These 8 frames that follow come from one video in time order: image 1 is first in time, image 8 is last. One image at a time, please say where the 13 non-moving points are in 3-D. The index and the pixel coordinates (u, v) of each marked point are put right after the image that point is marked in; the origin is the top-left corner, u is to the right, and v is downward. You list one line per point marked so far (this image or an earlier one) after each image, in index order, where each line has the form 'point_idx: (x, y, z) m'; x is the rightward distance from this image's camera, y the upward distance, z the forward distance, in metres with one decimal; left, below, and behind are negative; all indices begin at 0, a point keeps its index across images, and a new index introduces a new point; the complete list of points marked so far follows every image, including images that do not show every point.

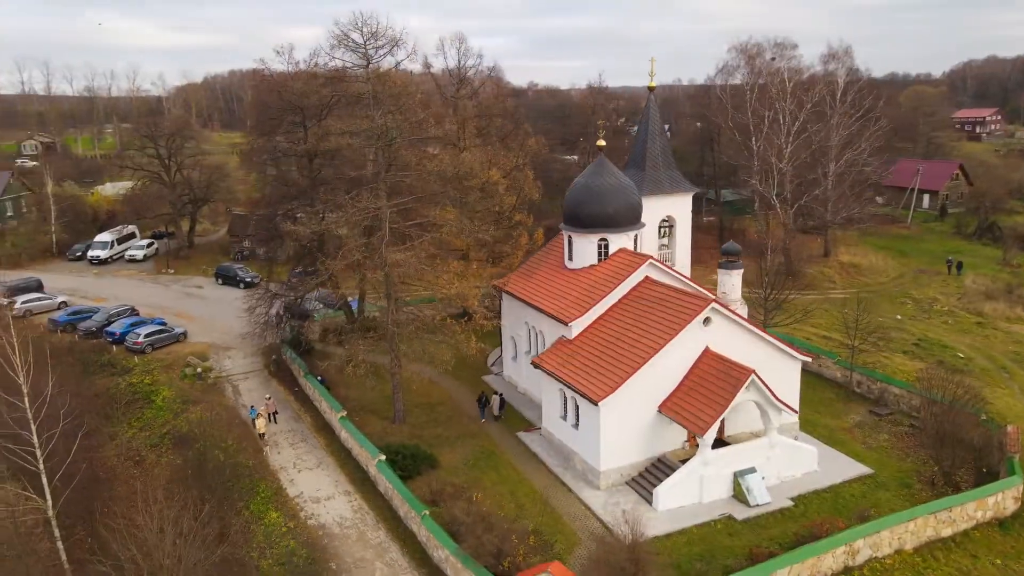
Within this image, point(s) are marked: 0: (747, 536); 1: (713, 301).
0: (+5.4, -5.7, +17.0) m
1: (+5.3, -0.3, +19.1) m
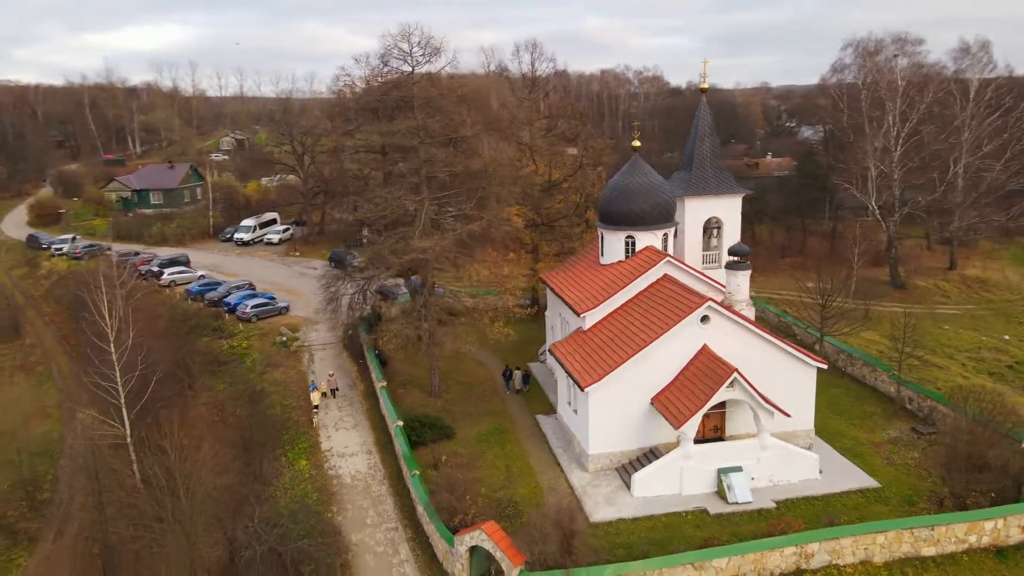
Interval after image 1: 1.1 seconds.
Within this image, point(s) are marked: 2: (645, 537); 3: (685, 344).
0: (+4.7, -5.7, +17.3) m
1: (+5.3, -0.3, +19.4) m
2: (+3.1, -5.8, +17.0) m
3: (+4.7, -1.4, +19.6) m
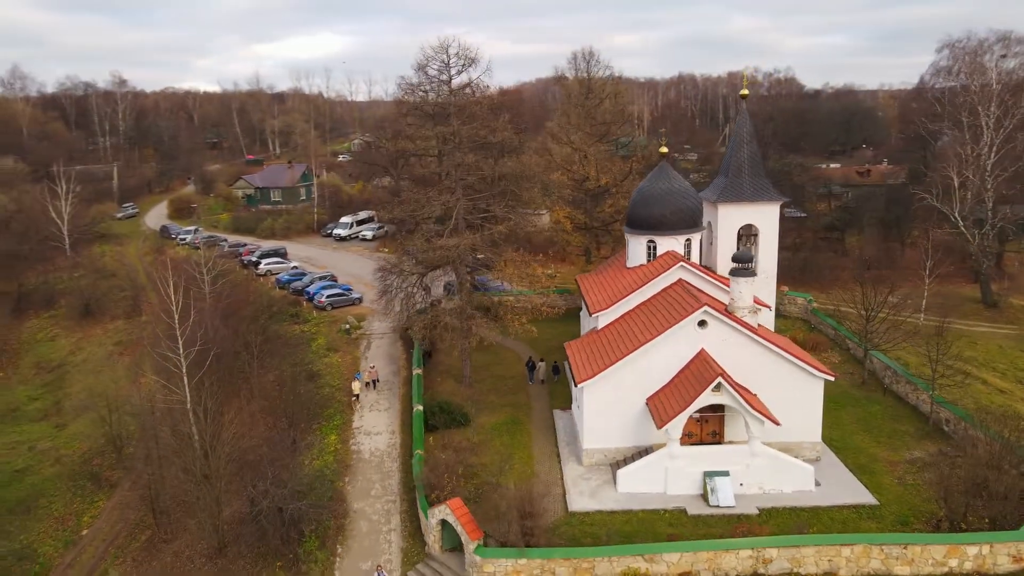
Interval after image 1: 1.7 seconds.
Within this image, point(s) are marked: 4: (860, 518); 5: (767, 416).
0: (+4.1, -5.8, +17.7) m
1: (+5.3, -0.4, +19.6) m
2: (+2.5, -5.8, +17.7) m
3: (+4.6, -1.6, +19.9) m
4: (+8.5, -5.6, +18.0) m
5: (+6.6, -3.3, +18.8) m
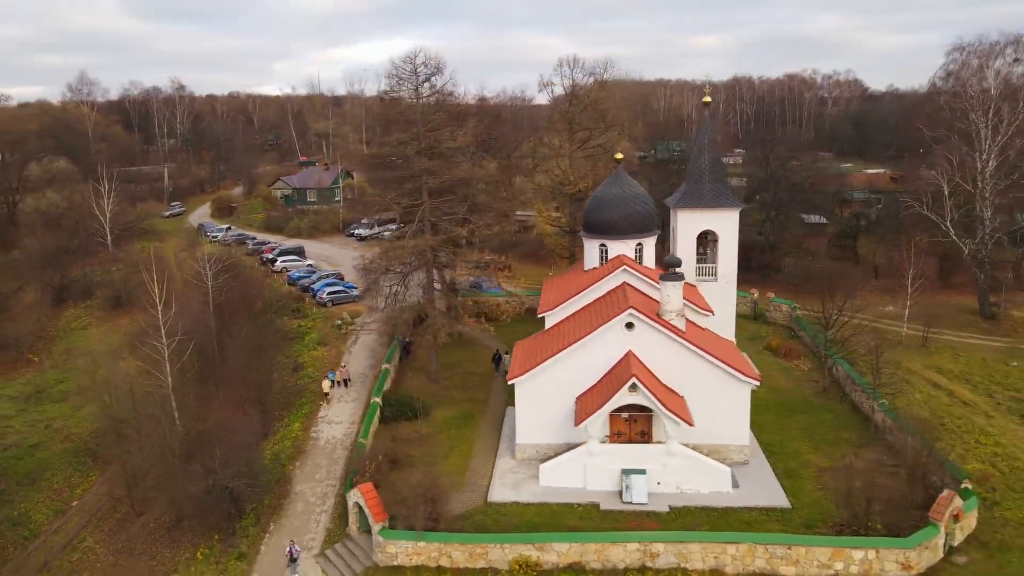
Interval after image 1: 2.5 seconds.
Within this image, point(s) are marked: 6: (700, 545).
0: (+2.0, -5.8, +18.4) m
1: (+3.4, -0.5, +20.2) m
2: (+0.3, -5.8, +18.5) m
3: (+2.8, -1.6, +20.5) m
4: (+6.4, -5.8, +18.3) m
5: (+4.5, -3.4, +19.3) m
6: (+4.2, -5.7, +16.4) m
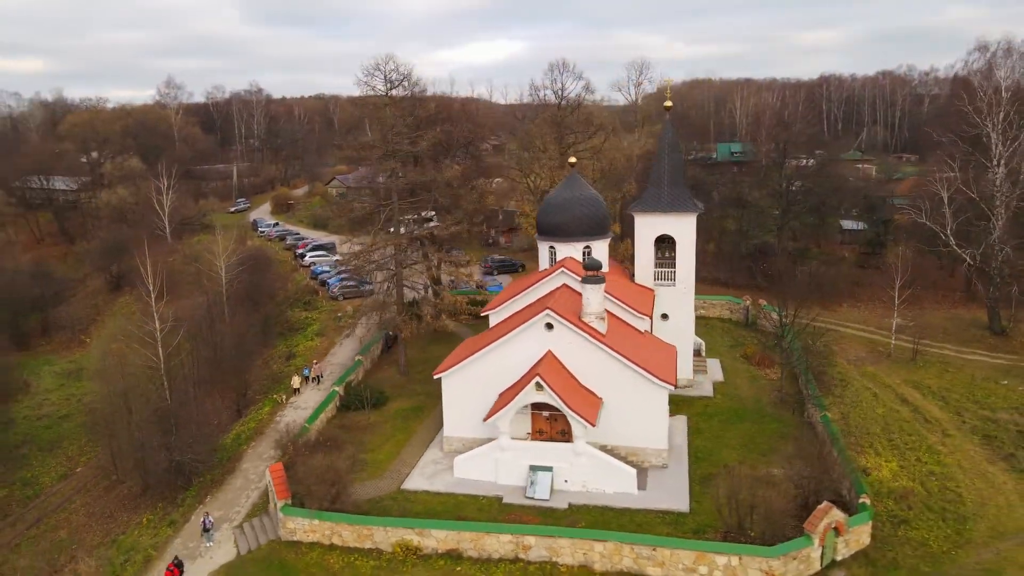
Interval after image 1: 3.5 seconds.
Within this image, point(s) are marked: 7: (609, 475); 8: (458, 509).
0: (-0.6, -5.8, +19.1) m
1: (+1.2, -0.6, +20.7) m
2: (-2.3, -5.8, +19.4) m
3: (+0.5, -1.7, +21.1) m
4: (+3.7, -5.9, +18.5) m
5: (+2.1, -3.5, +19.7) m
6: (+1.3, -5.8, +16.8) m
7: (+2.6, -5.0, +19.8) m
8: (-1.4, -5.8, +19.3) m
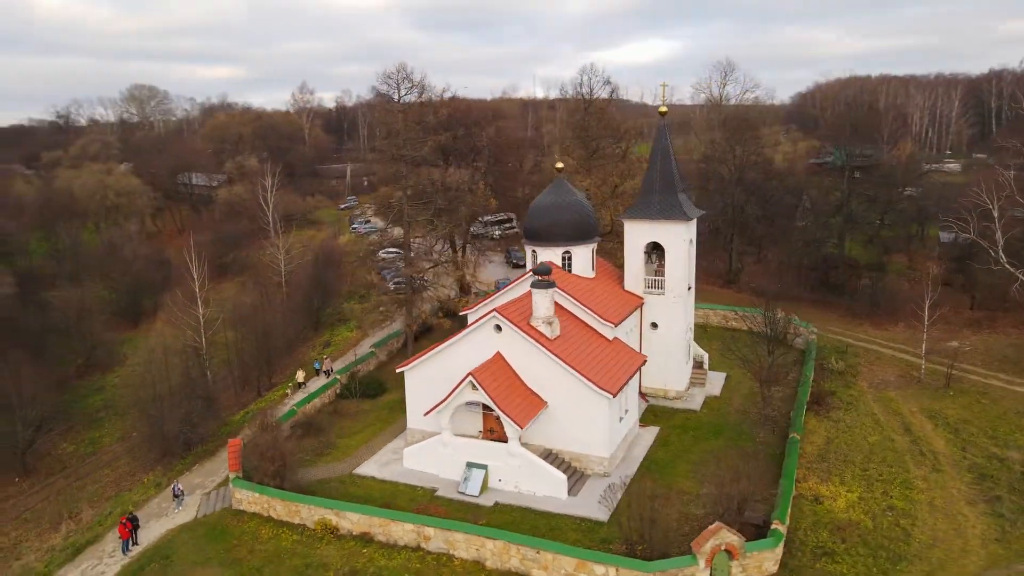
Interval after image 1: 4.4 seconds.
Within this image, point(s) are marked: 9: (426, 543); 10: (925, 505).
0: (-2.6, -5.8, +20.0) m
1: (-0.3, -0.7, +21.3) m
2: (-4.2, -5.7, +20.7) m
3: (-0.9, -1.7, +21.8) m
4: (+1.5, -6.1, +18.6) m
5: (+0.3, -3.6, +20.0) m
6: (-1.1, -5.9, +17.4) m
7: (+0.8, -5.2, +20.1) m
8: (-3.3, -5.8, +20.4) m
9: (-2.1, -6.2, +17.9) m
10: (+10.8, -5.7, +19.3) m
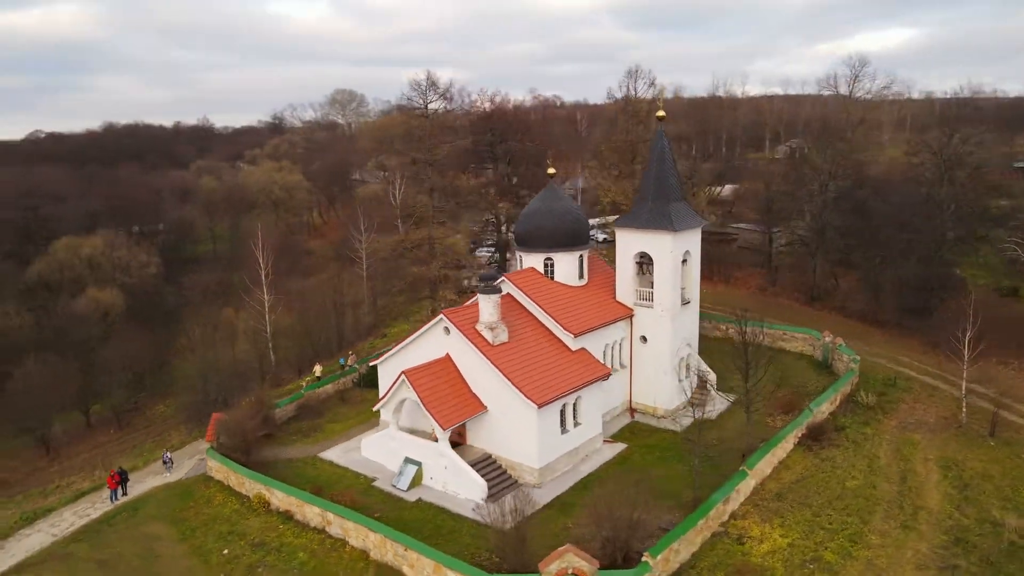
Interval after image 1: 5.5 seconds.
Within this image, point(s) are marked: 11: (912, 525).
0: (-4.7, -5.8, +21.2) m
1: (-1.9, -0.8, +21.8) m
2: (-6.0, -5.6, +22.2) m
3: (-2.4, -1.8, +22.4) m
4: (-1.0, -6.3, +18.8) m
5: (-1.8, -3.7, +20.5) m
6: (-3.9, -5.9, +18.3) m
7: (-1.4, -5.3, +20.4) m
8: (-5.3, -5.7, +21.8) m
9: (-4.7, -6.2, +19.0) m
10: (+8.1, -6.3, +17.0) m
11: (+10.1, -5.9, +18.5) m
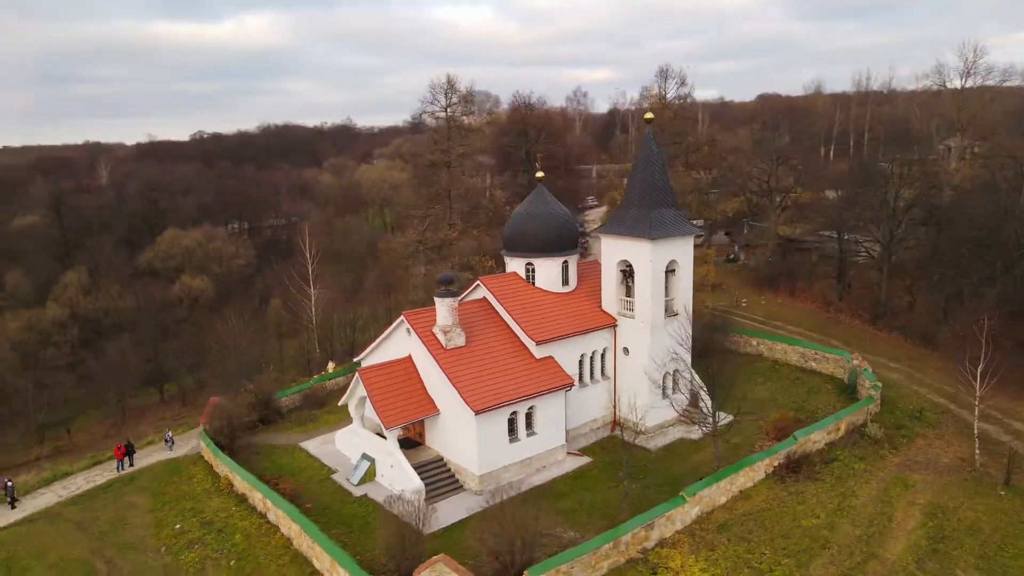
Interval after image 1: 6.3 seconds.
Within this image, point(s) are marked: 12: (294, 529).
0: (-6.1, -5.8, +22.1) m
1: (-3.1, -0.8, +22.1) m
2: (-7.2, -5.5, +23.4) m
3: (-3.5, -1.9, +22.9) m
4: (-3.1, -6.4, +19.0) m
5: (-3.3, -3.8, +20.8) m
6: (-6.0, -5.9, +19.2) m
7: (-3.0, -5.4, +20.7) m
8: (-6.6, -5.6, +22.8) m
9: (-6.6, -6.1, +20.0) m
10: (+5.5, -6.8, +15.5) m
11: (+7.8, -6.4, +16.6) m
12: (-5.5, -6.1, +18.6) m
